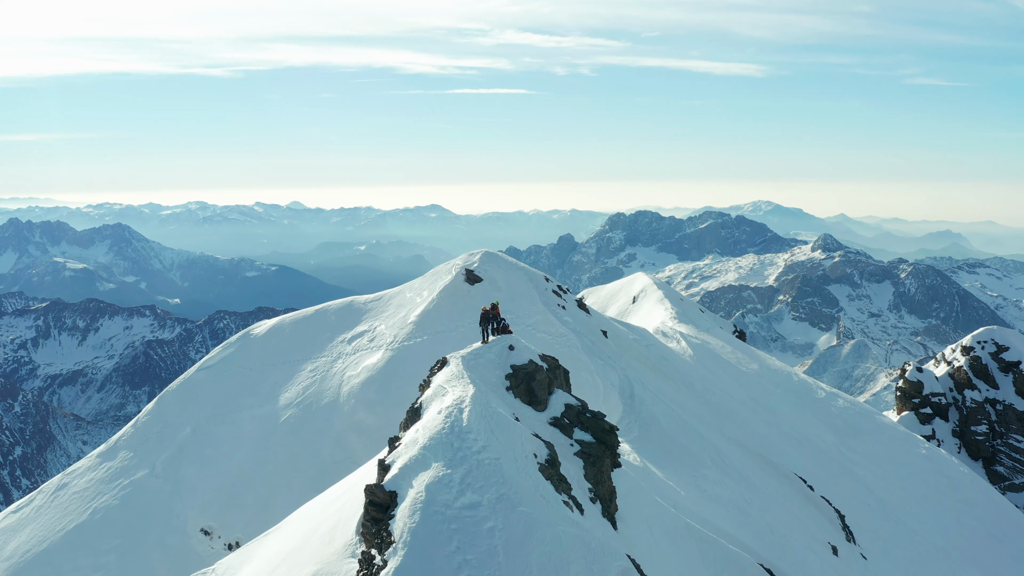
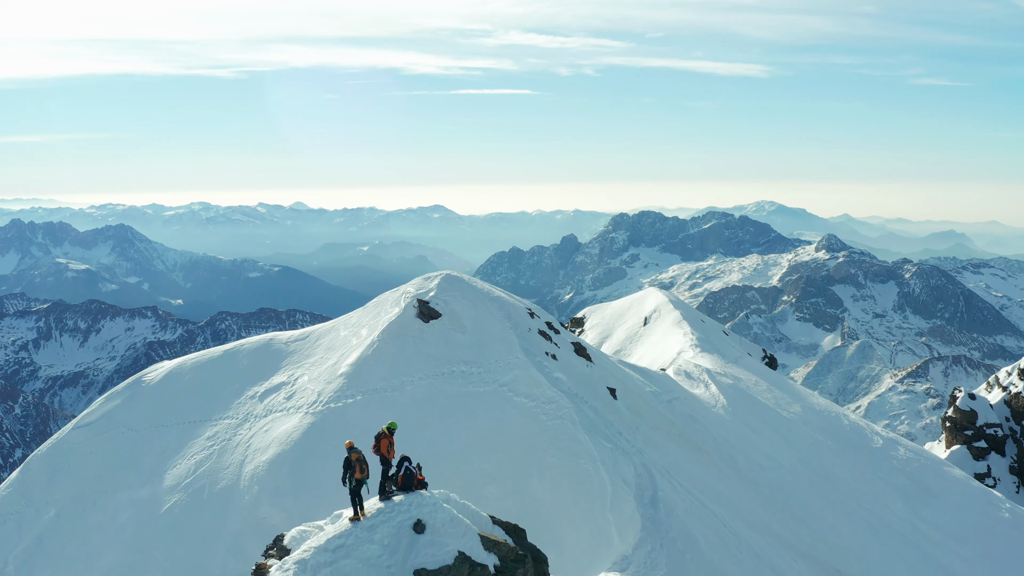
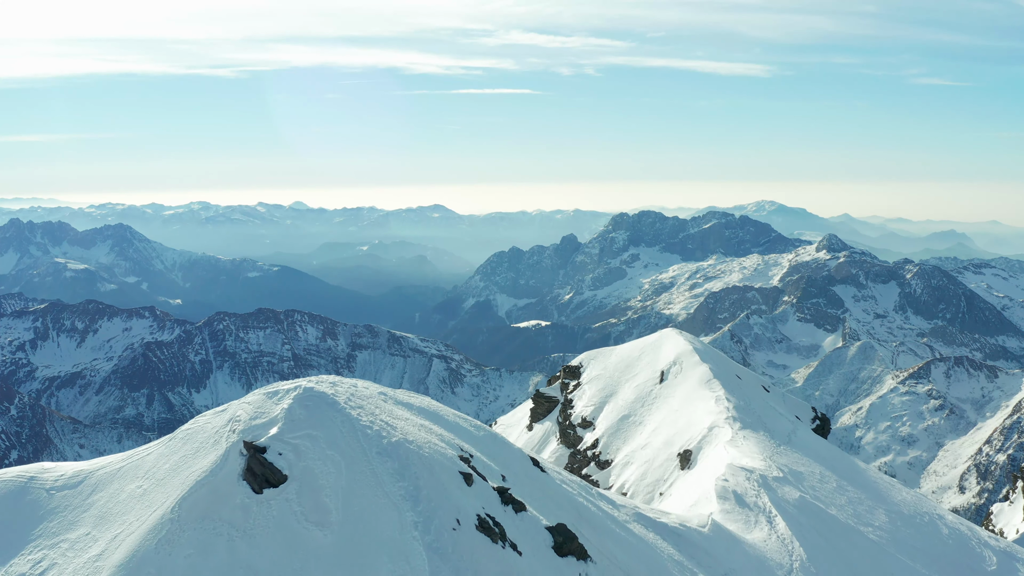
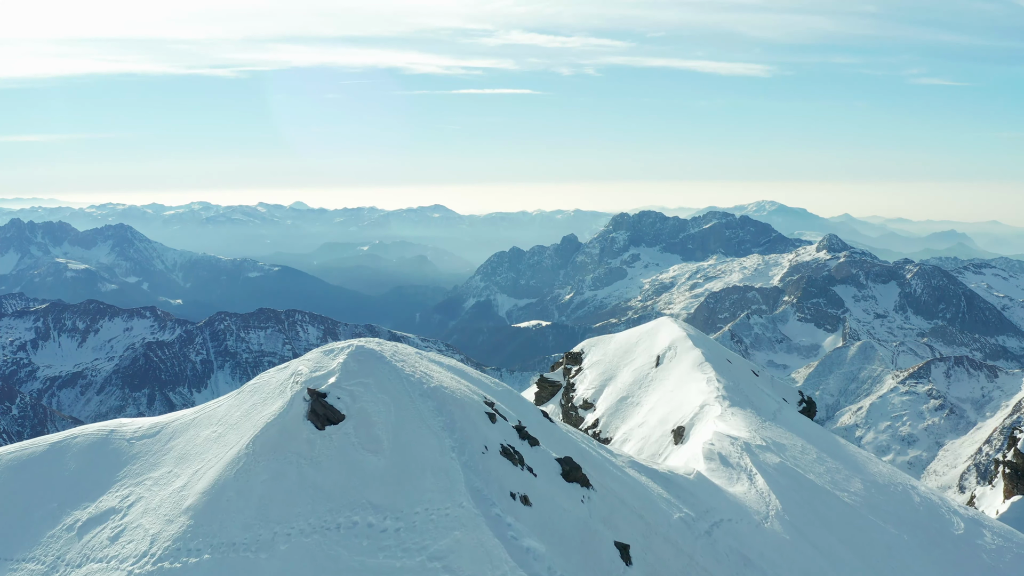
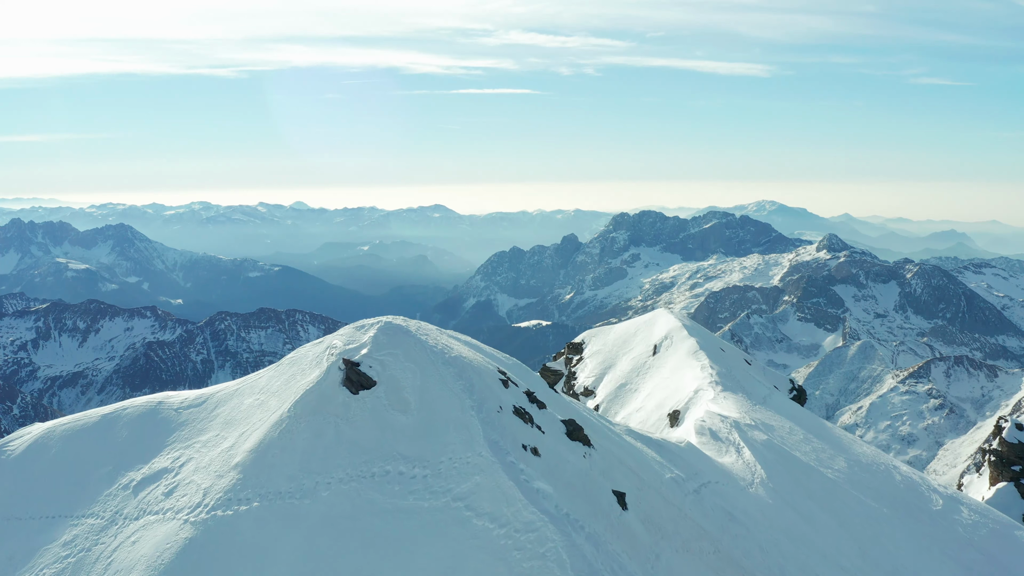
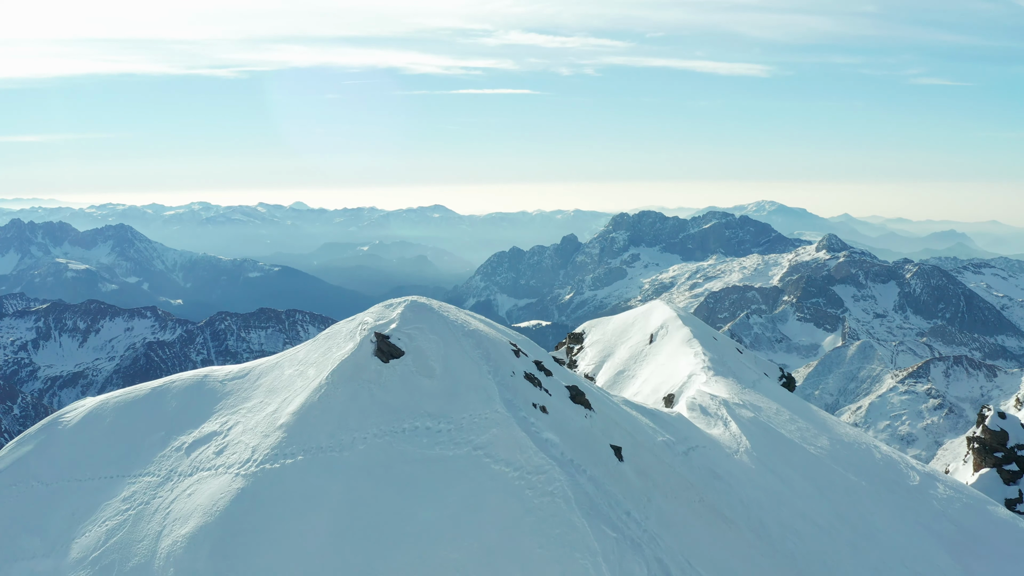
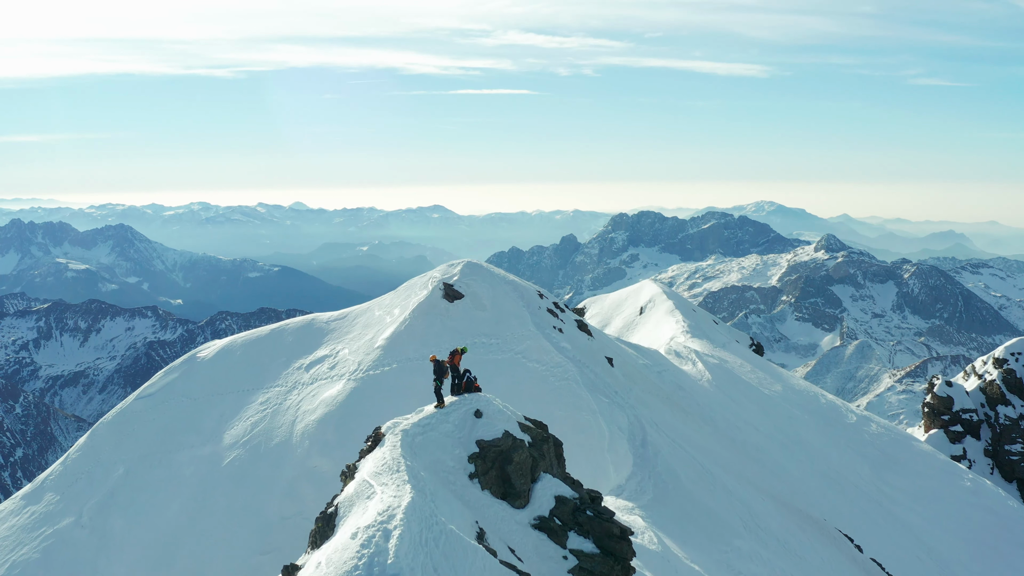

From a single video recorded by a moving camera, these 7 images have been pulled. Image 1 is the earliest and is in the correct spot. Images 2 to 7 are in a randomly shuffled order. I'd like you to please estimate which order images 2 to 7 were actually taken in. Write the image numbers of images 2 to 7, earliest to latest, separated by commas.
7, 2, 6, 5, 4, 3
